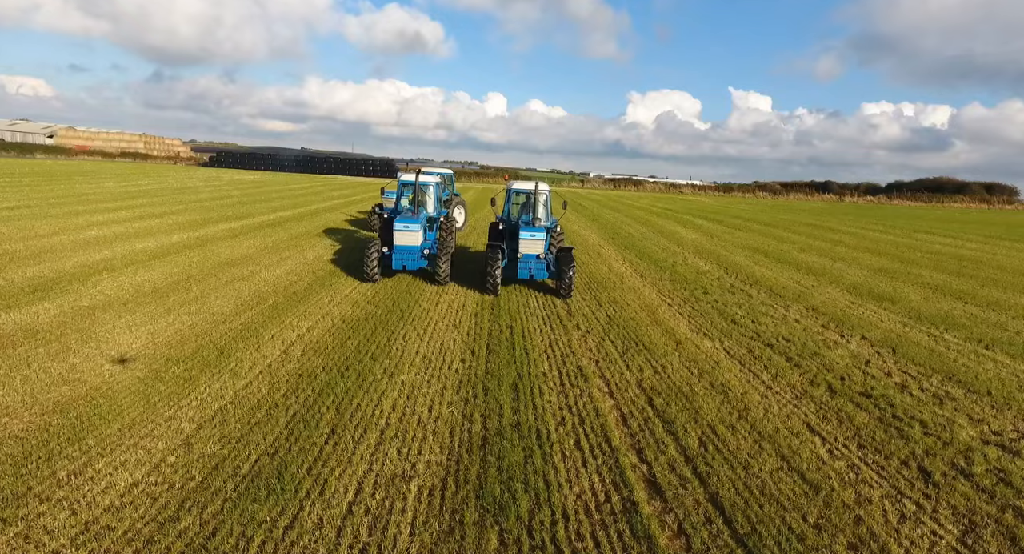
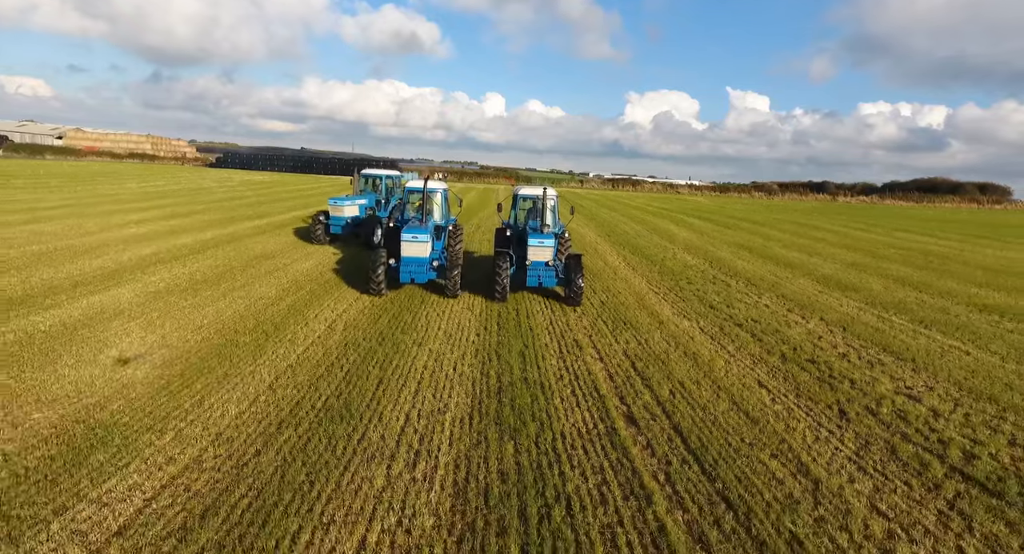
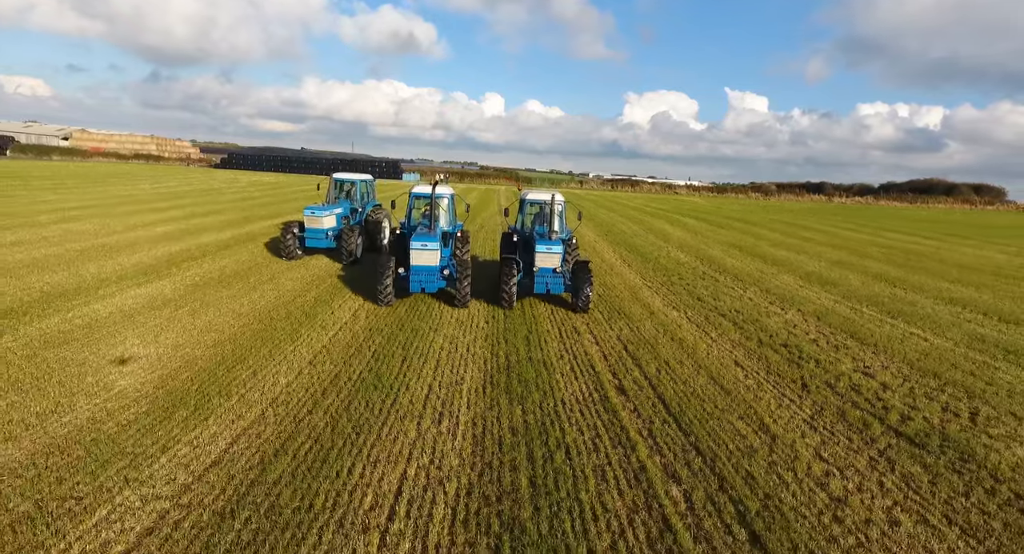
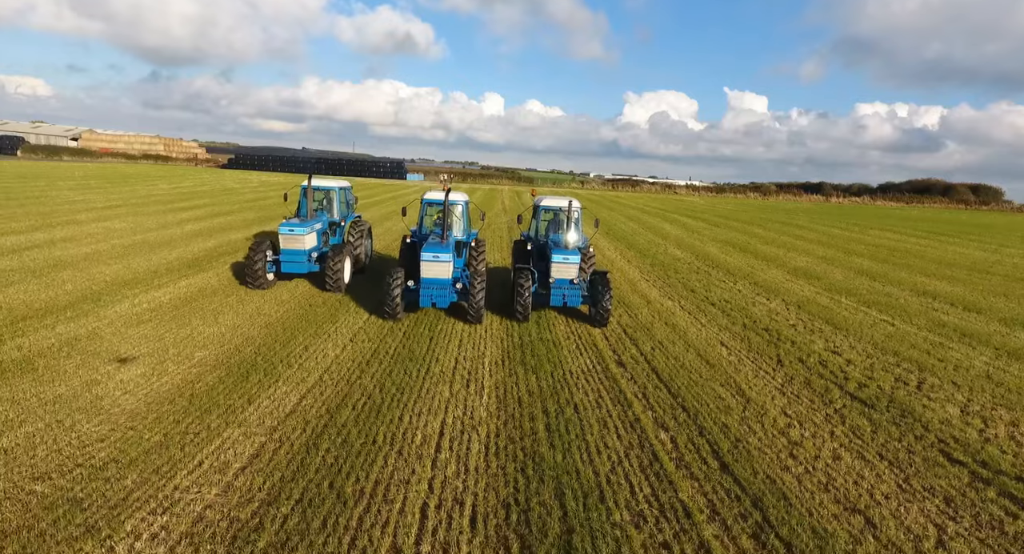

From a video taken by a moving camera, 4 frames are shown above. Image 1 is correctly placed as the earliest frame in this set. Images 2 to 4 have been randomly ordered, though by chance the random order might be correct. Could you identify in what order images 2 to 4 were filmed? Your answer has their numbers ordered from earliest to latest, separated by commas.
2, 3, 4
